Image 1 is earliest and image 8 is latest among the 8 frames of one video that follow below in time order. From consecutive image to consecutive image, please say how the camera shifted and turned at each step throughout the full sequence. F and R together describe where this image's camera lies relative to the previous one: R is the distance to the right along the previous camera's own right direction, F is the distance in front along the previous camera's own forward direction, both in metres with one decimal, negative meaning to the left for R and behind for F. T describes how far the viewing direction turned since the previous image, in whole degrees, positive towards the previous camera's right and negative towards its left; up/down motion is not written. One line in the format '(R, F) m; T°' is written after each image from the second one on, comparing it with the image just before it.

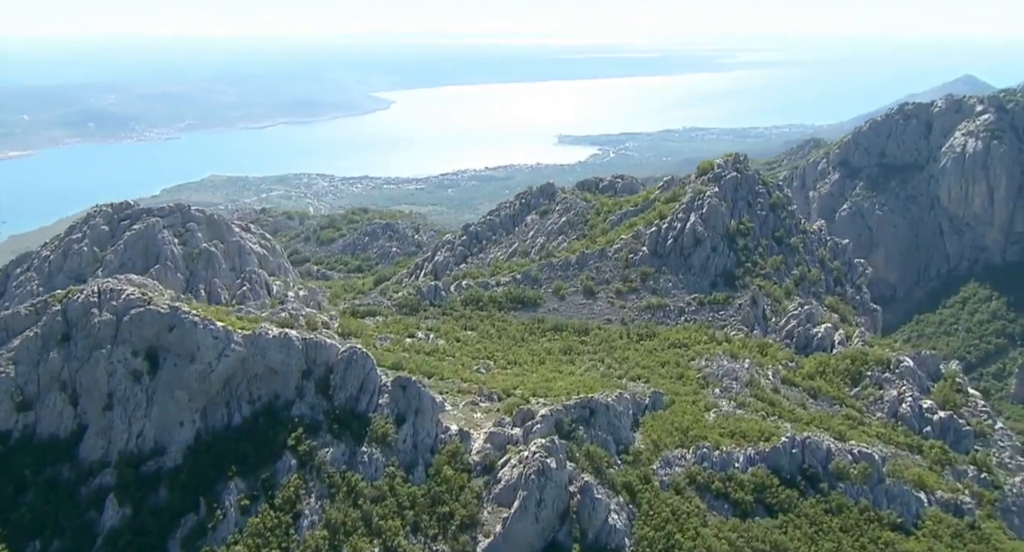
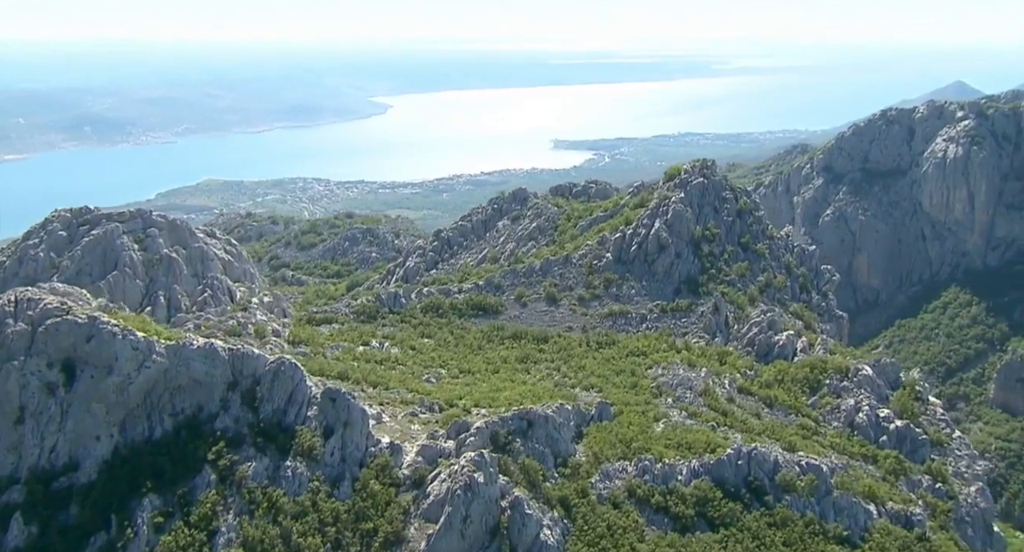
(+1.8, +0.6) m; 0°
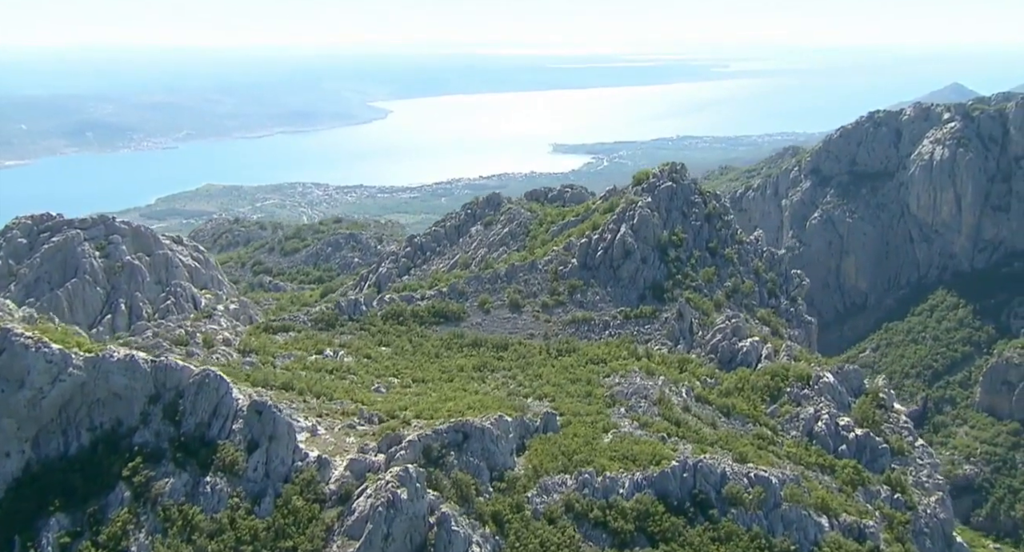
(+1.9, +0.7) m; 0°
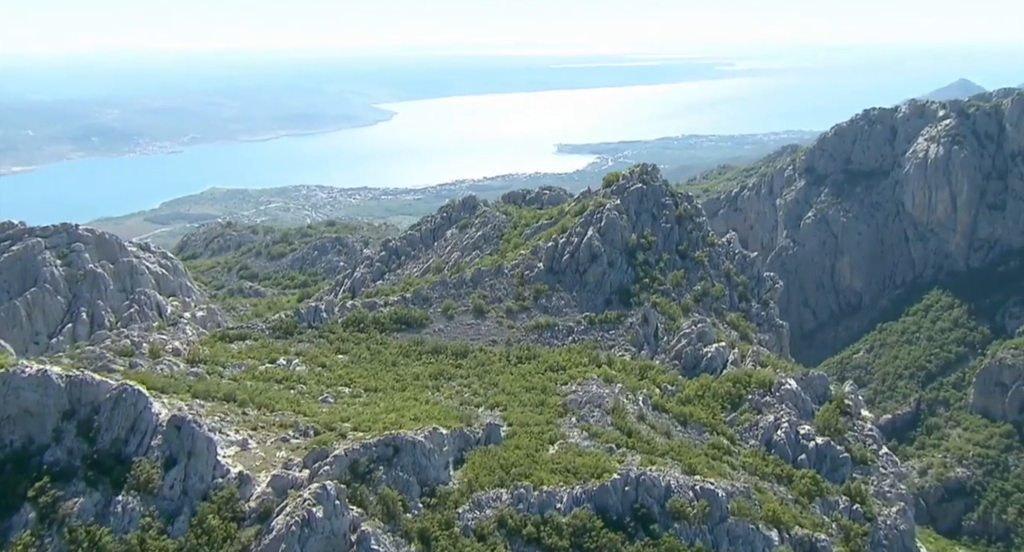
(+2.2, +0.8) m; -1°
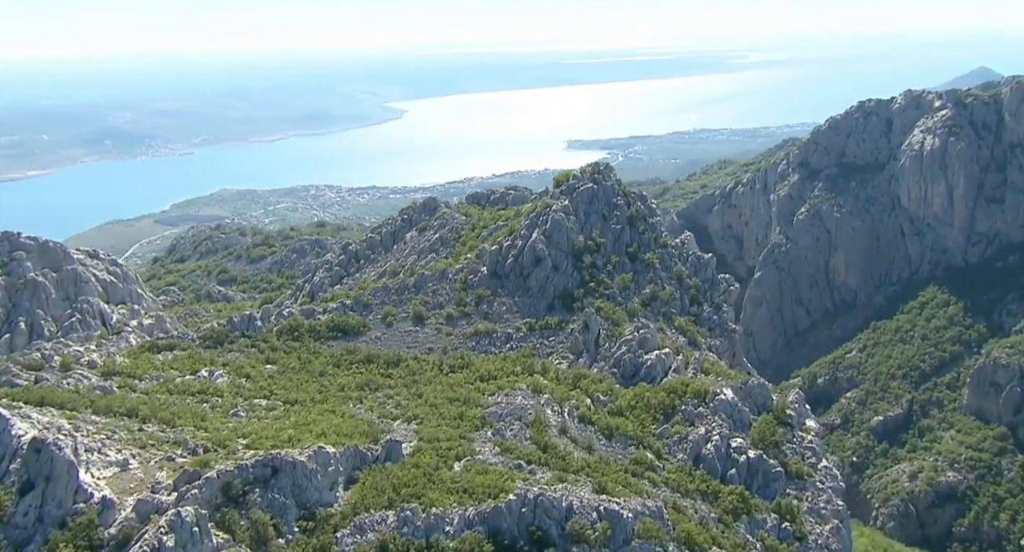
(+3.5, +1.4) m; -1°
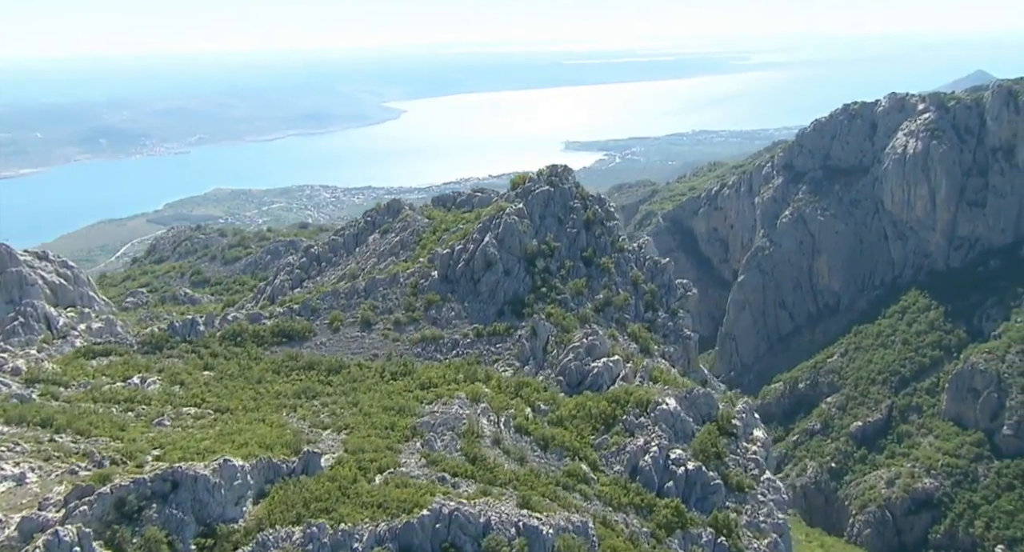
(+2.2, +0.9) m; 0°
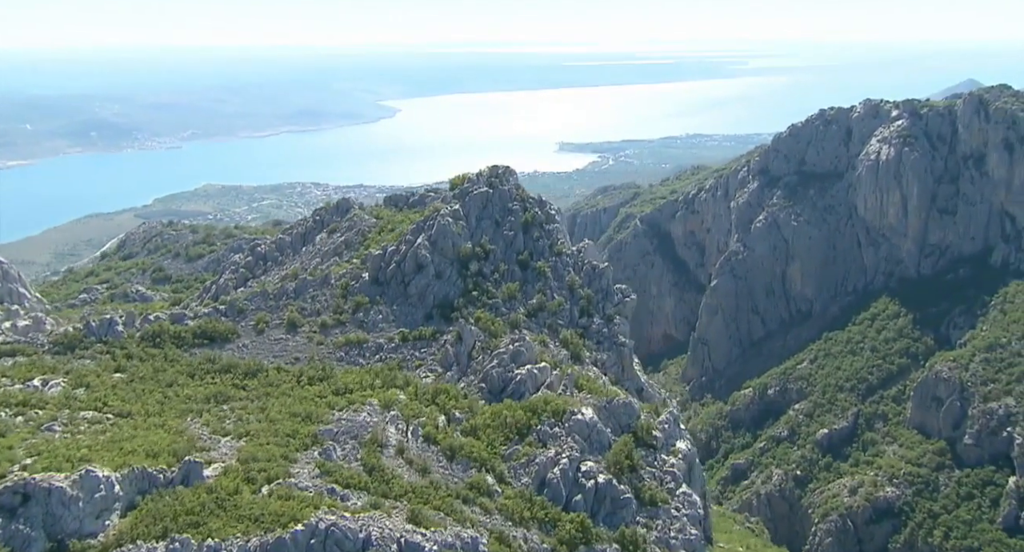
(+2.9, +1.0) m; 0°
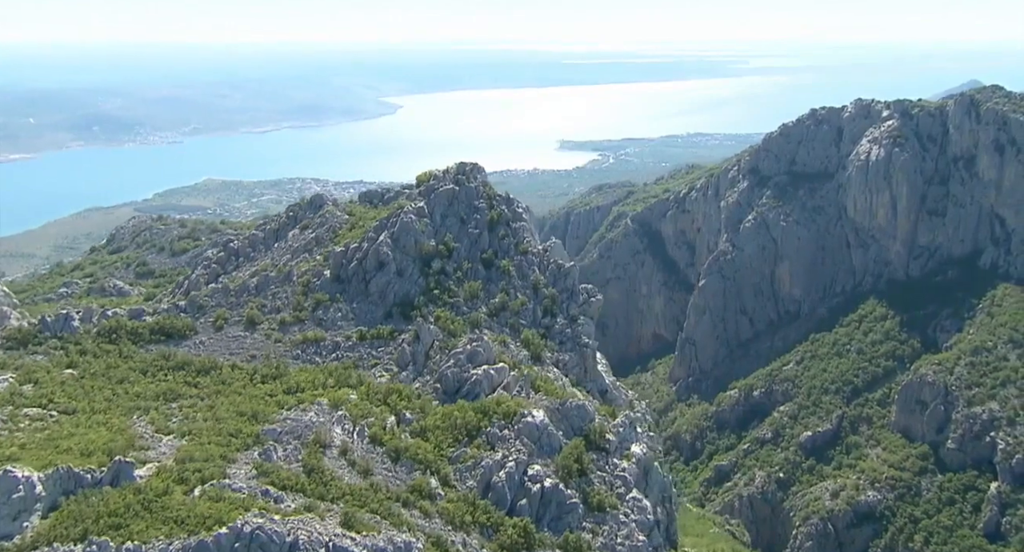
(+1.8, +0.5) m; 0°
